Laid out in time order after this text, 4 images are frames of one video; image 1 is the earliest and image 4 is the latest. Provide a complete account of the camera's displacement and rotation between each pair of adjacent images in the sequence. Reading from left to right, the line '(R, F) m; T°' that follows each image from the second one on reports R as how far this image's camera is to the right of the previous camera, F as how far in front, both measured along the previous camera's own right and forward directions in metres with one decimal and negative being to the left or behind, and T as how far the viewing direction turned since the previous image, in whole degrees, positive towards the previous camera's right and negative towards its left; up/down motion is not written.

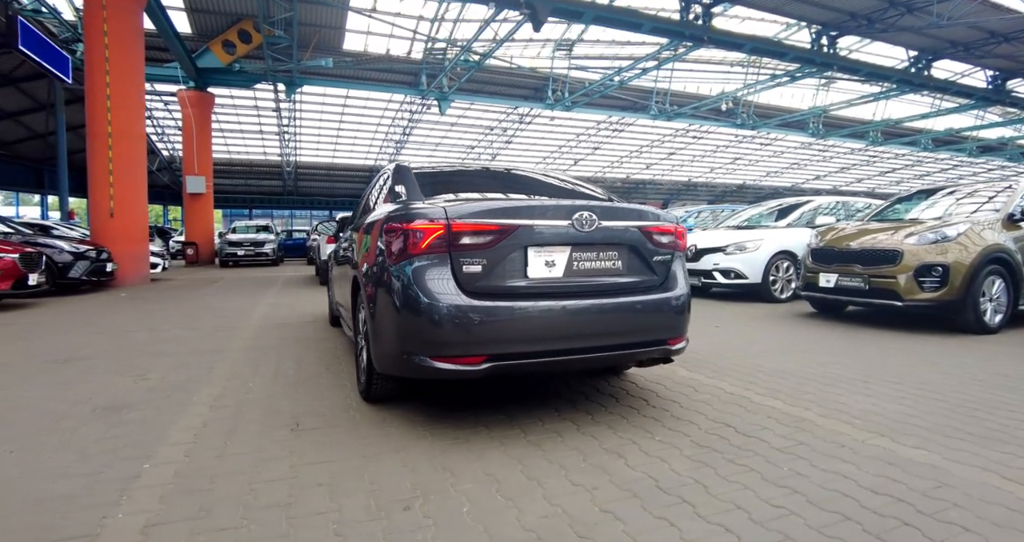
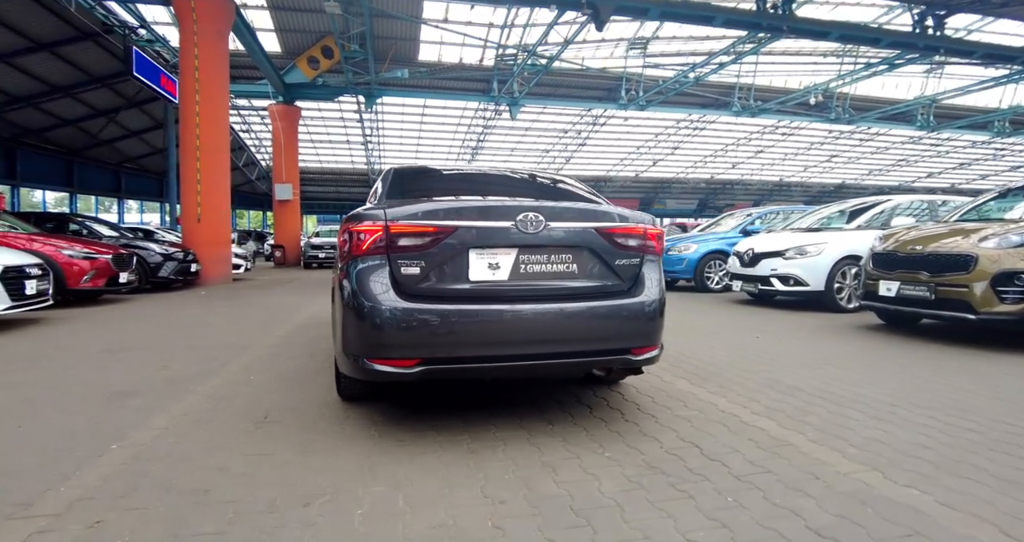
(+0.6, +0.1) m; -8°
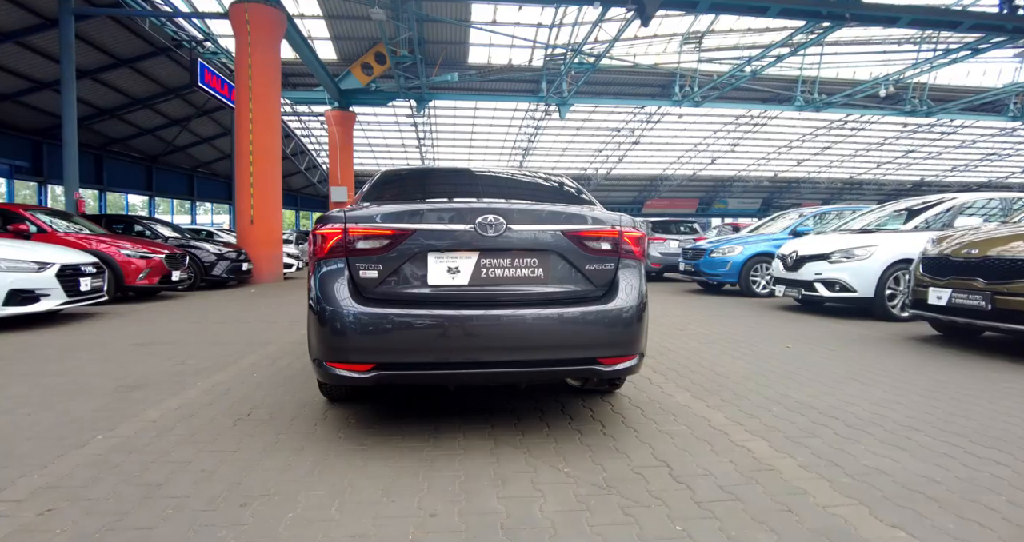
(+0.4, +0.1) m; -6°
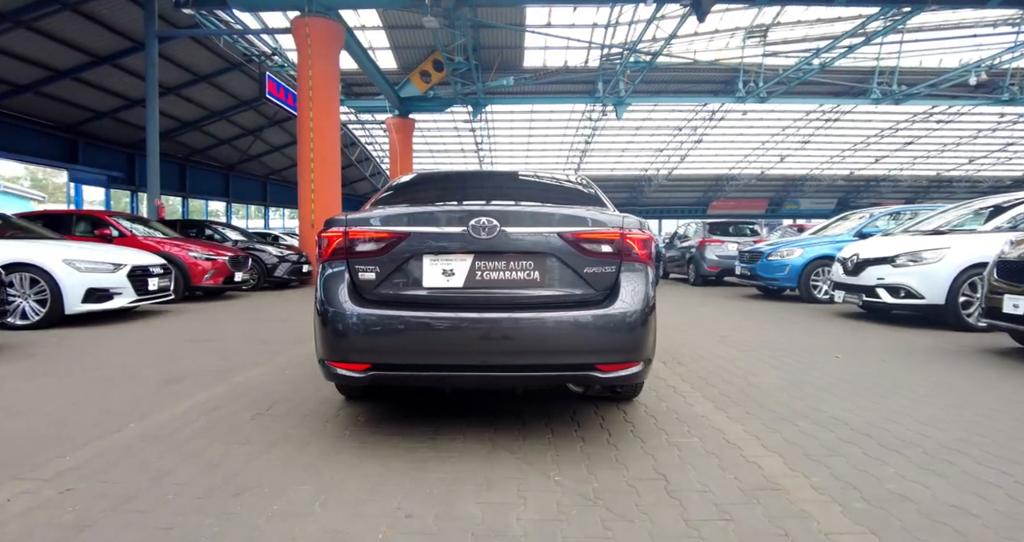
(+0.3, 0.0) m; -6°
